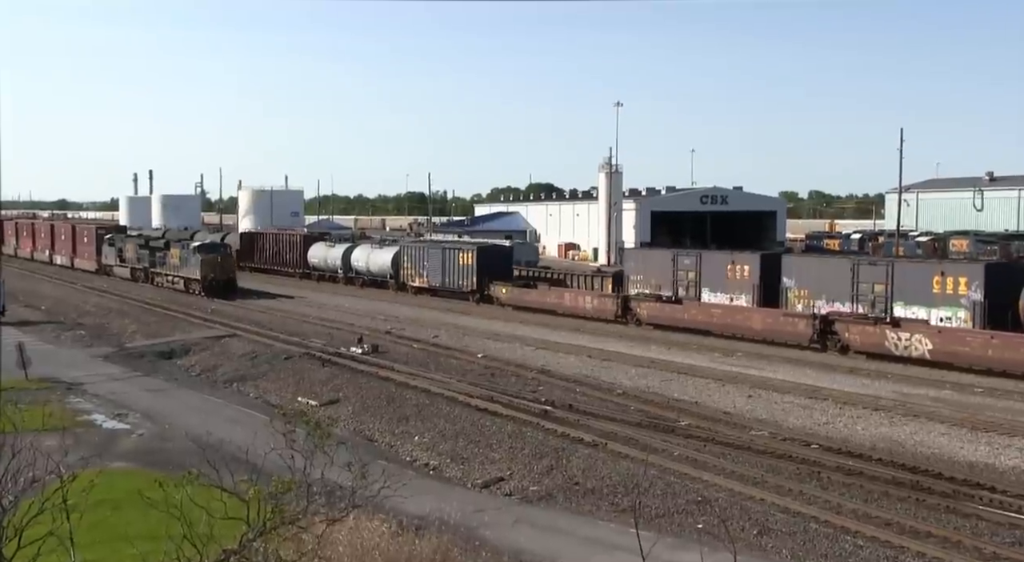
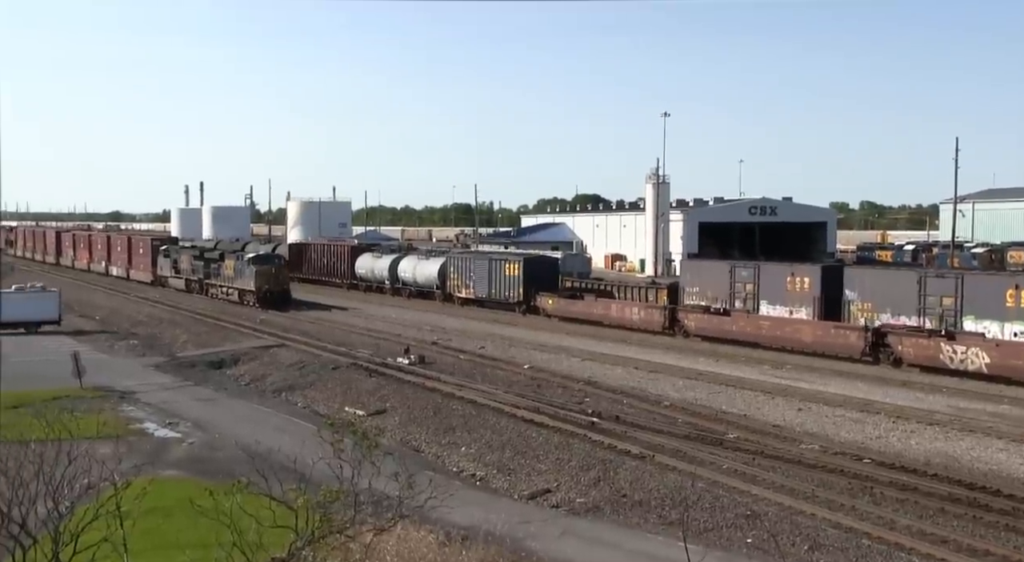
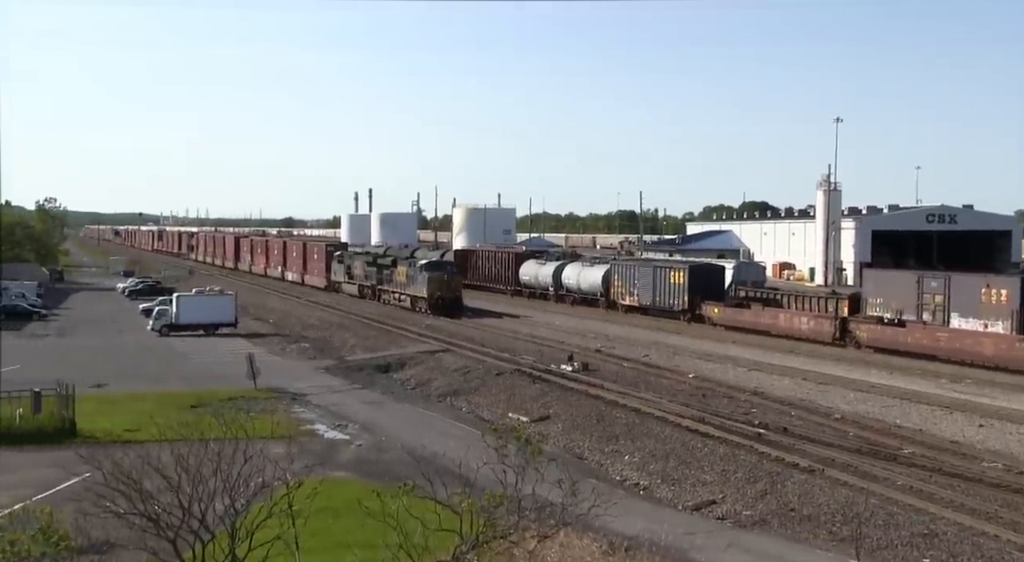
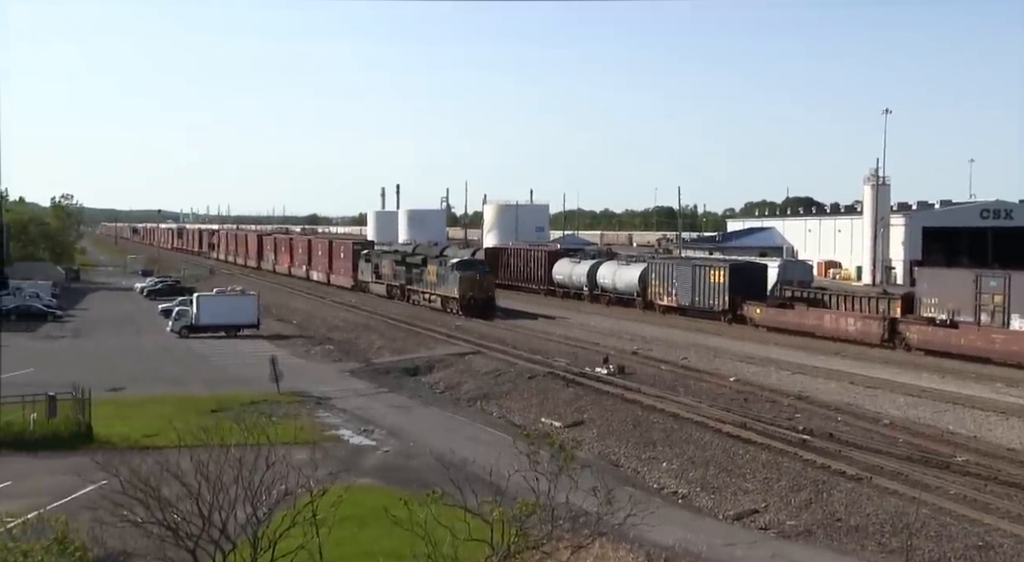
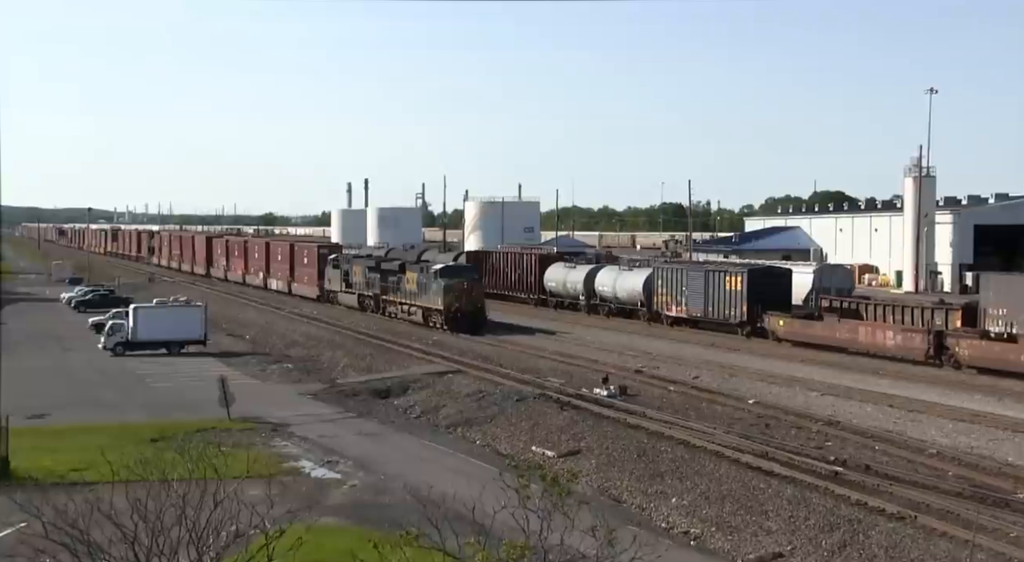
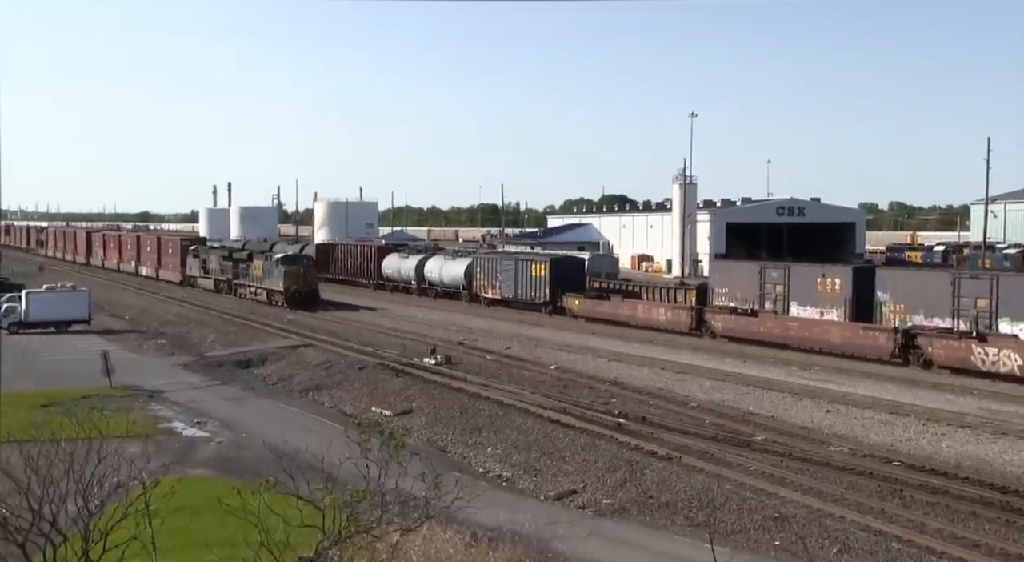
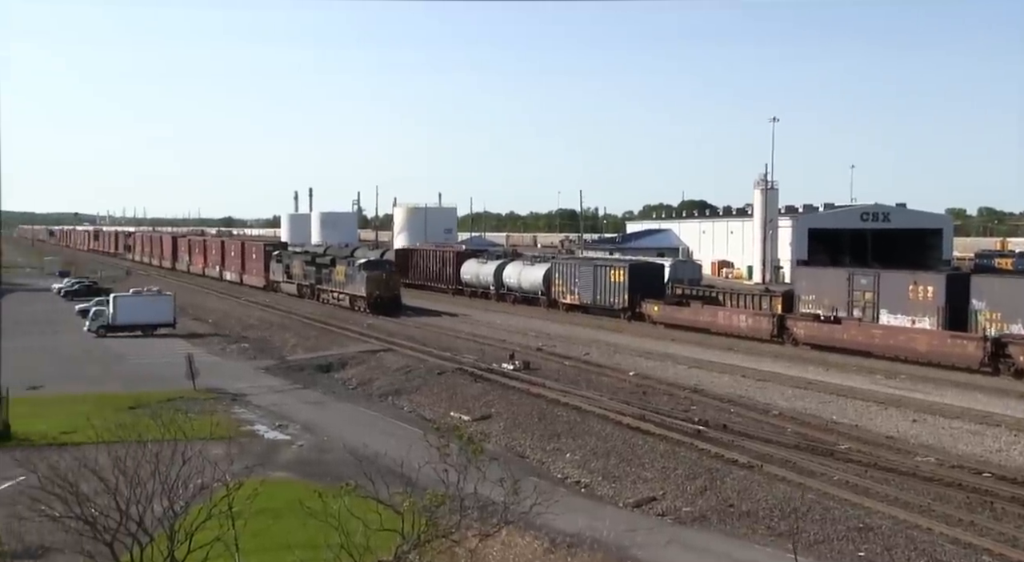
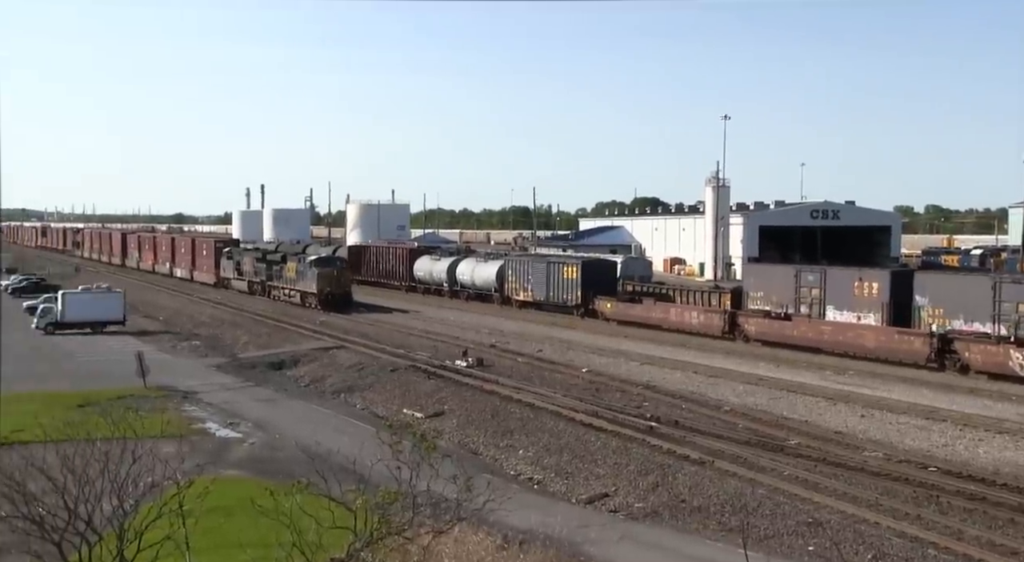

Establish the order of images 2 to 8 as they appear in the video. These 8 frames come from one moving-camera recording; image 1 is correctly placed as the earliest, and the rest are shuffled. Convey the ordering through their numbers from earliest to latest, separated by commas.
2, 6, 8, 7, 3, 4, 5
